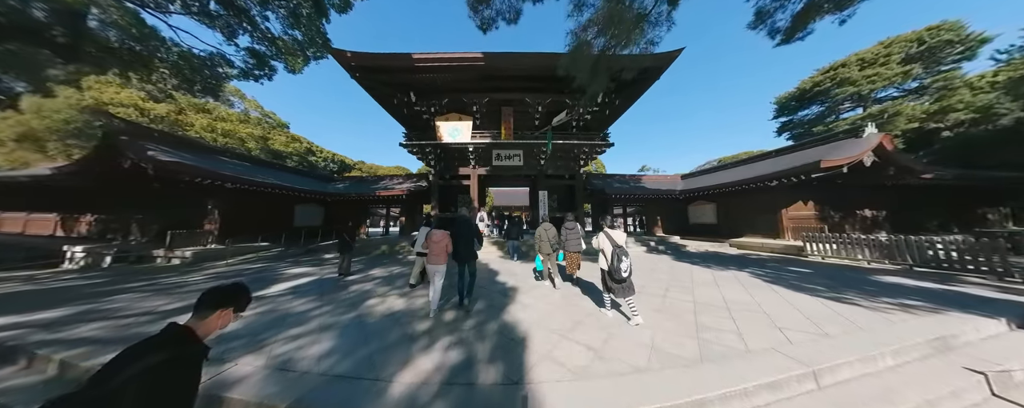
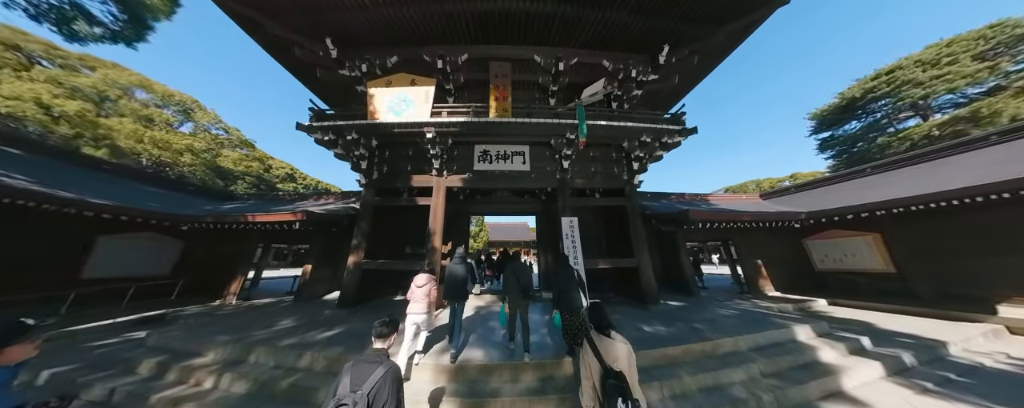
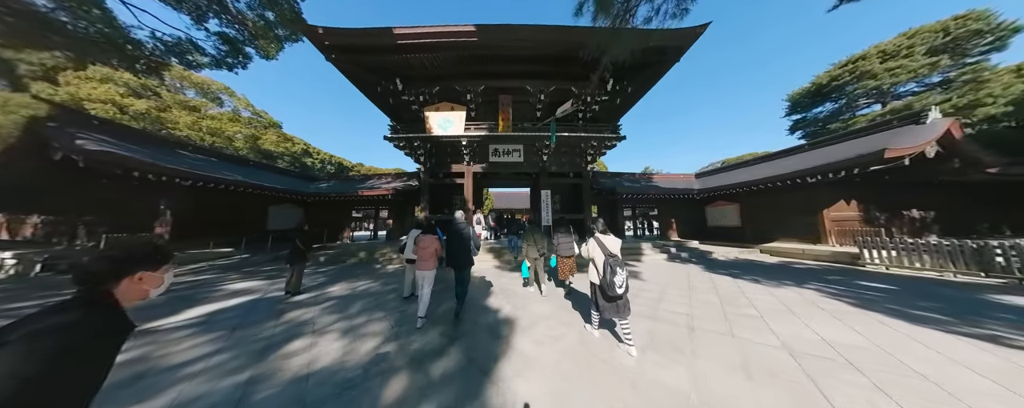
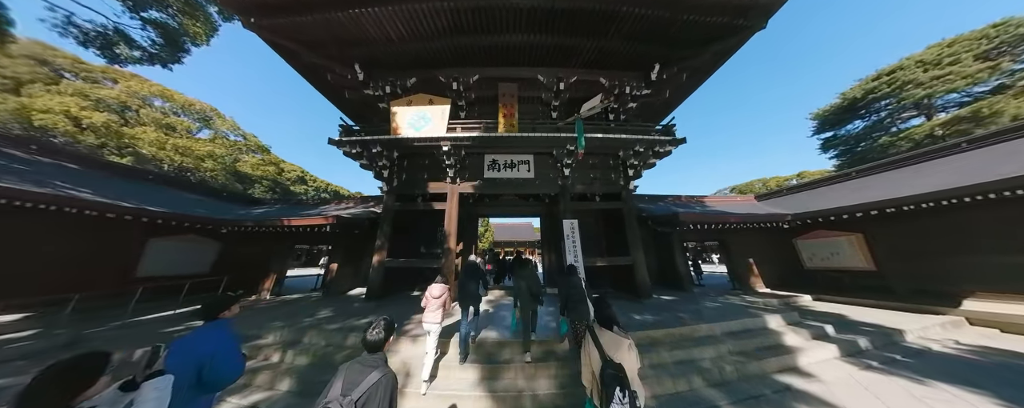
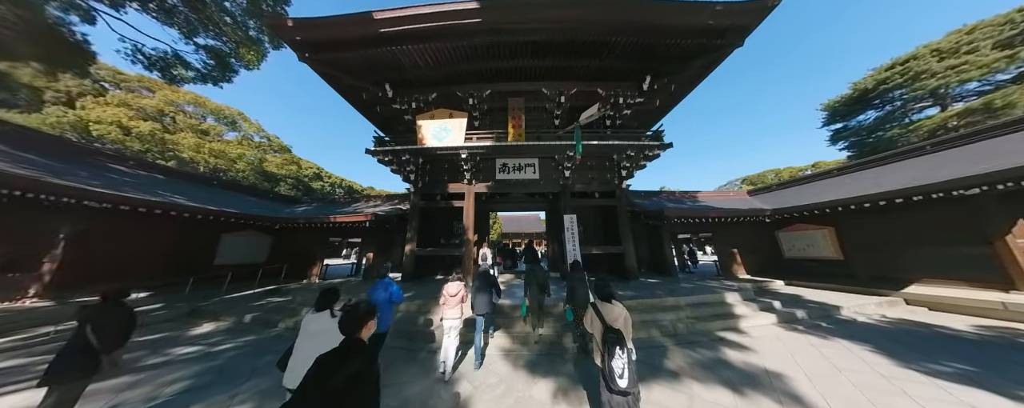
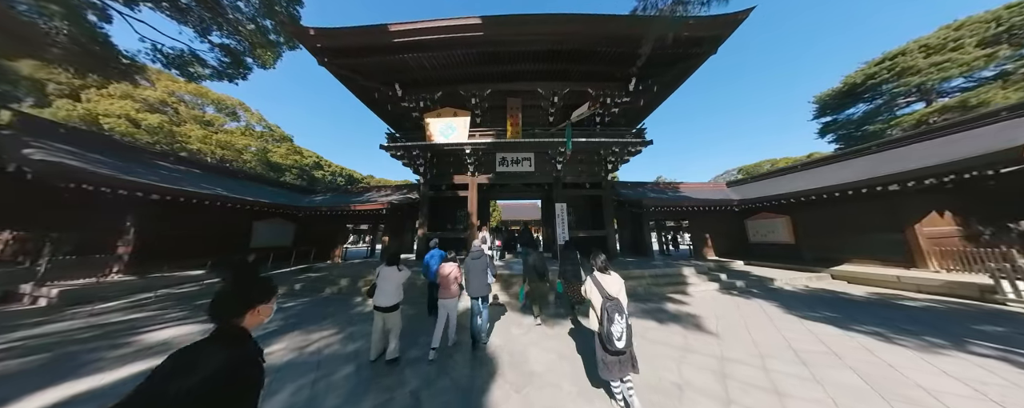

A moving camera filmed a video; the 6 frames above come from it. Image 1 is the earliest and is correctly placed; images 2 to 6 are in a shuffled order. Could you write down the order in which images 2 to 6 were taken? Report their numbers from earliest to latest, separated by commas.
3, 6, 5, 4, 2
